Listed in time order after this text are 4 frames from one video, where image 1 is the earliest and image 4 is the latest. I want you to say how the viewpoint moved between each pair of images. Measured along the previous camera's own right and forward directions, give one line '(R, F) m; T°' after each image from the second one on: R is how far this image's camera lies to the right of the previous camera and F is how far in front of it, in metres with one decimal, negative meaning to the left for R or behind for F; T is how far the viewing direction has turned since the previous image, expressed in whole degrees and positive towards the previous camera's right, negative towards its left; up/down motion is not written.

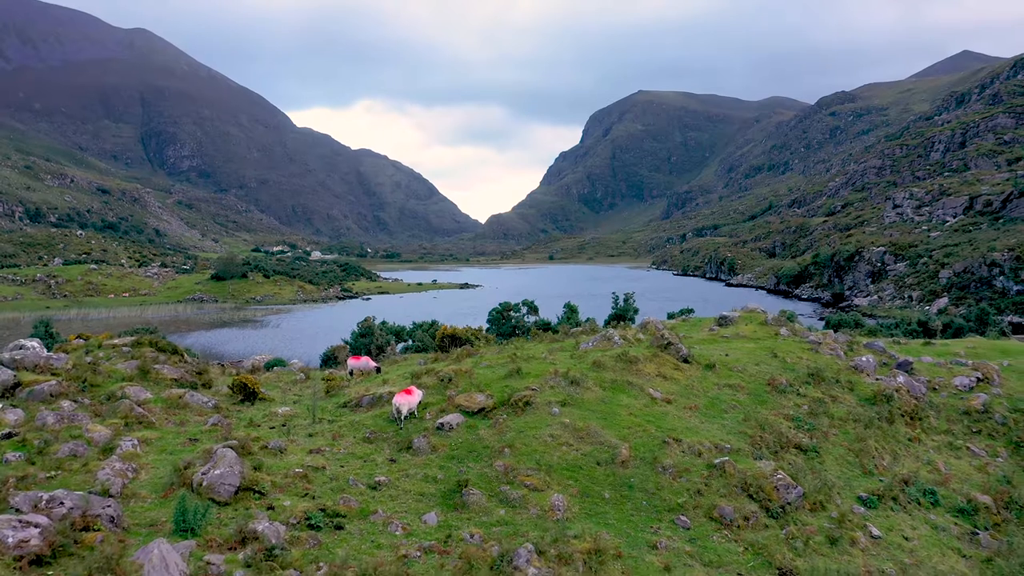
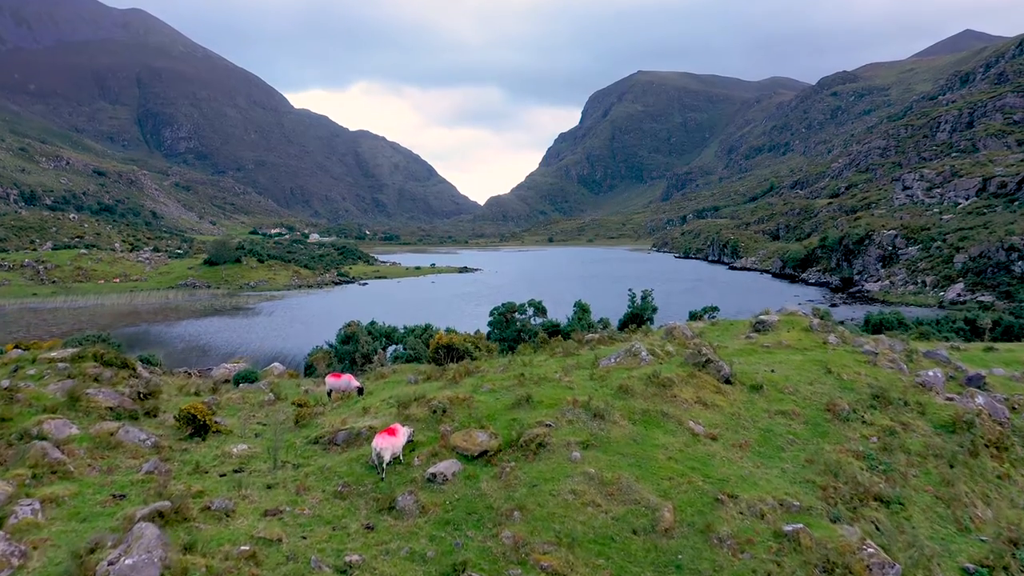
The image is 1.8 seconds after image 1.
(-0.2, +3.2) m; 0°
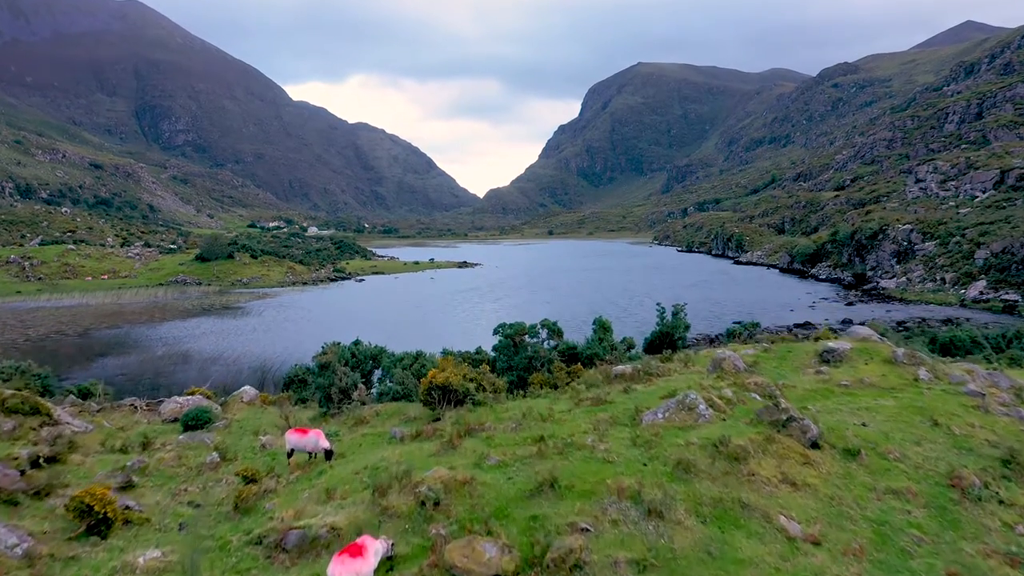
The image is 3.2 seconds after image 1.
(-0.2, +3.9) m; 0°
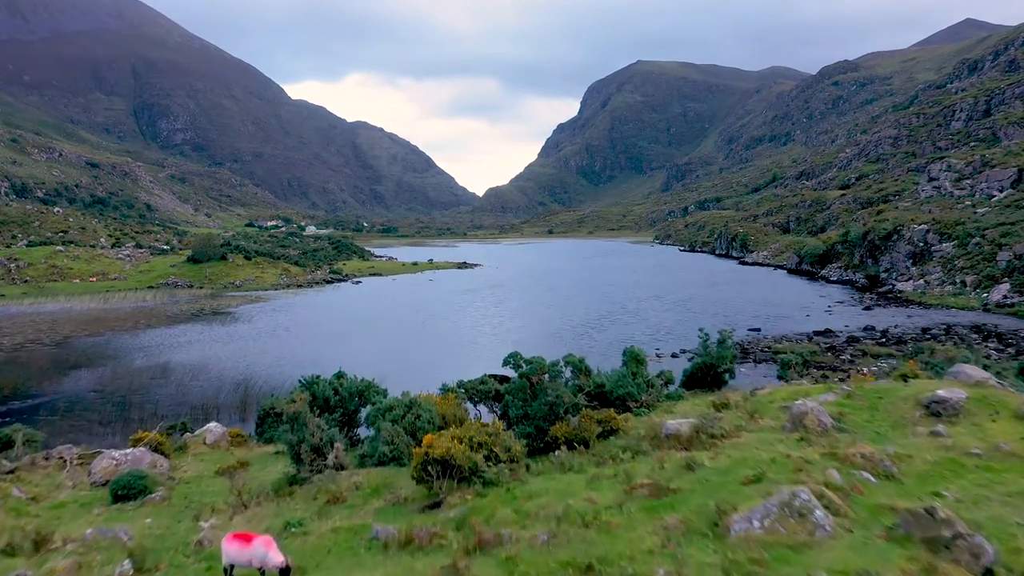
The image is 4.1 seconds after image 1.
(-0.3, +3.8) m; 0°
